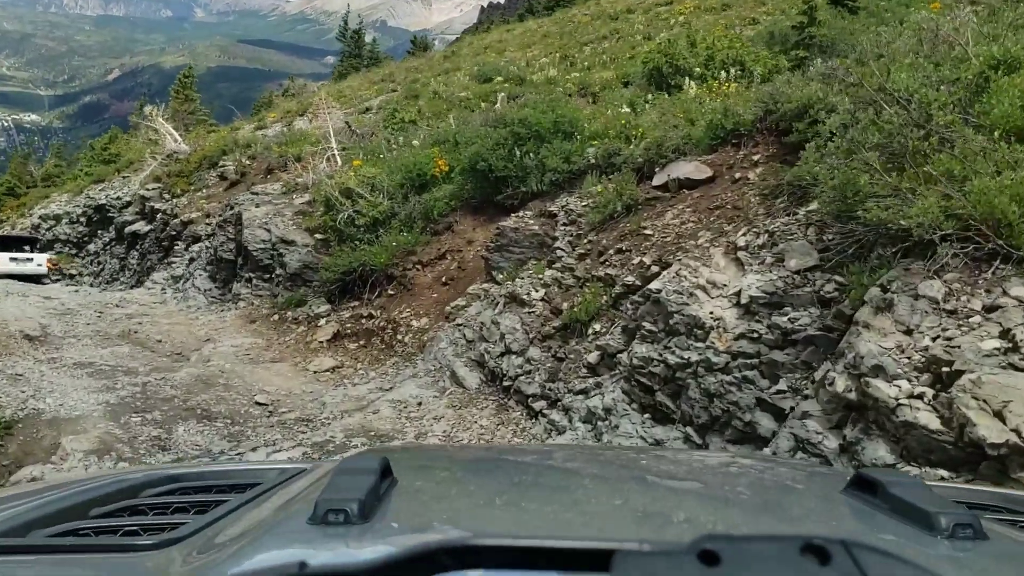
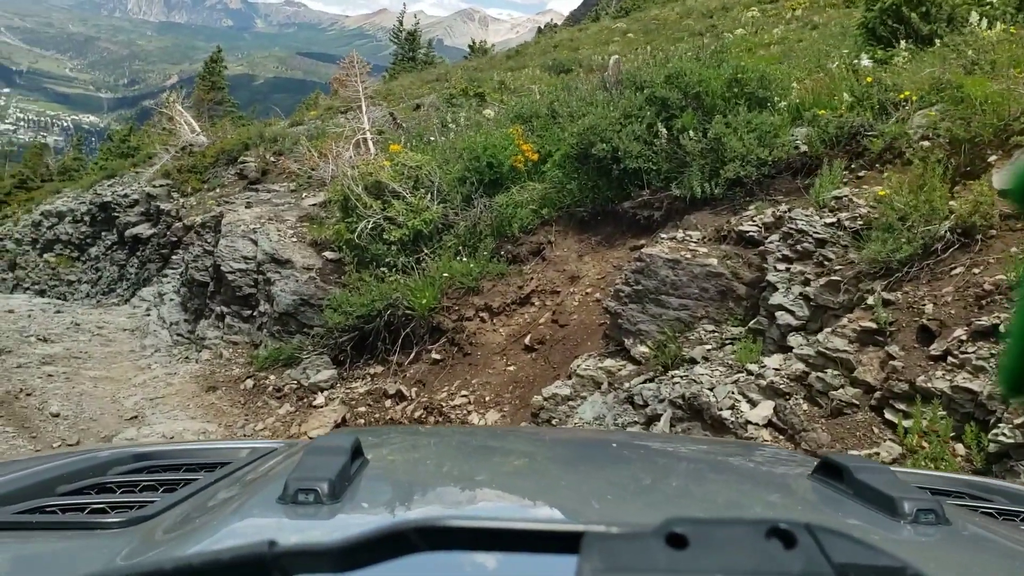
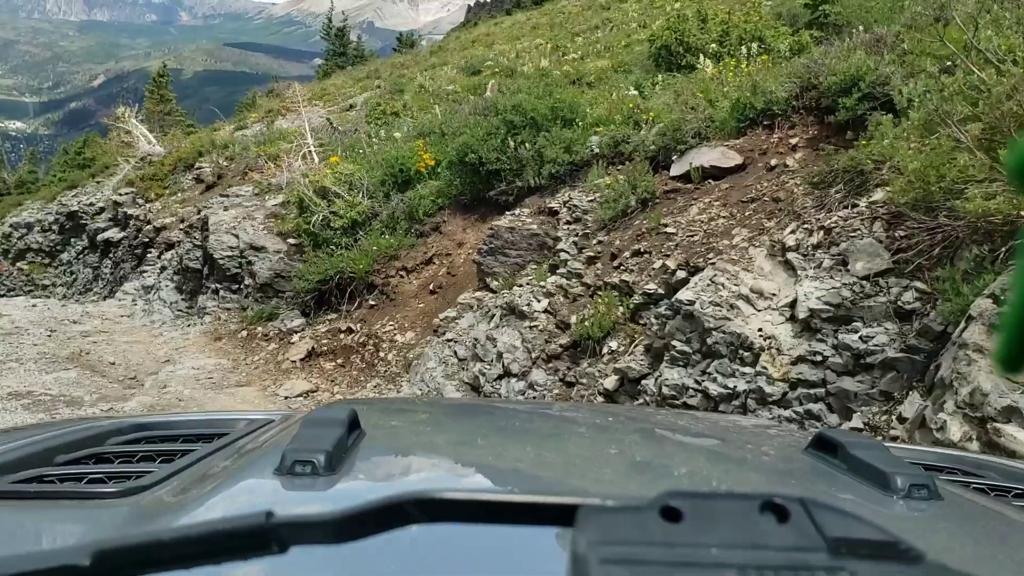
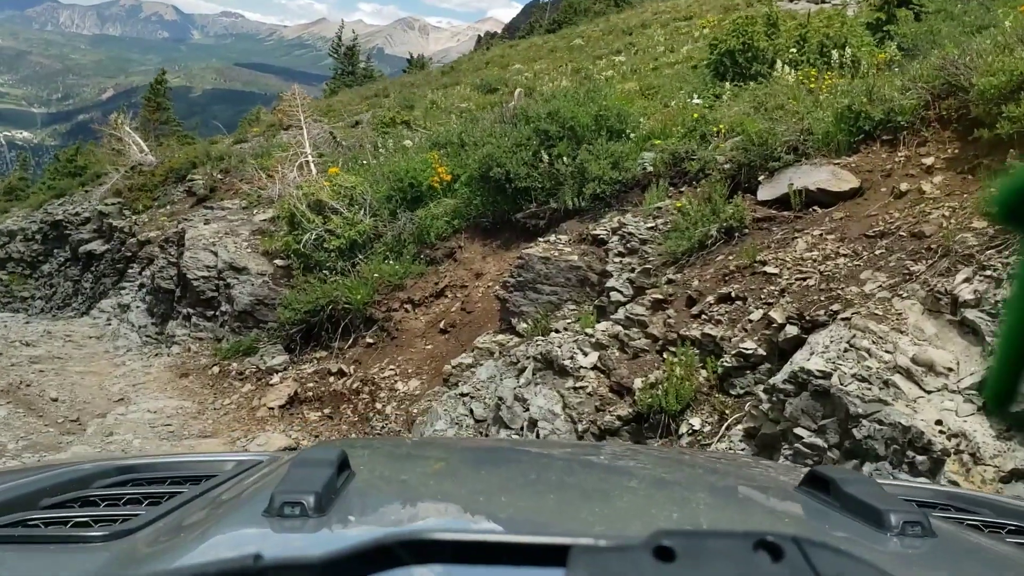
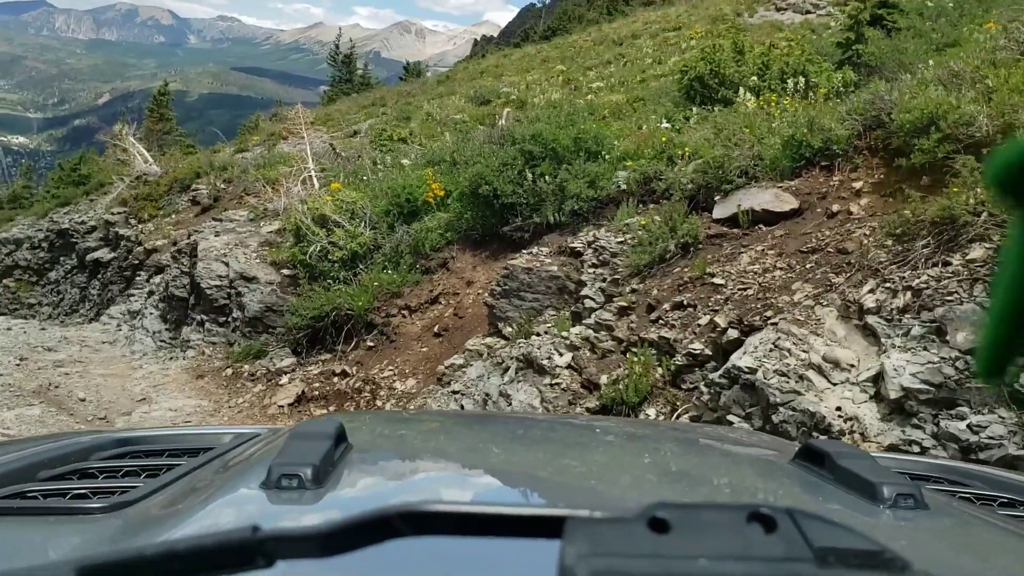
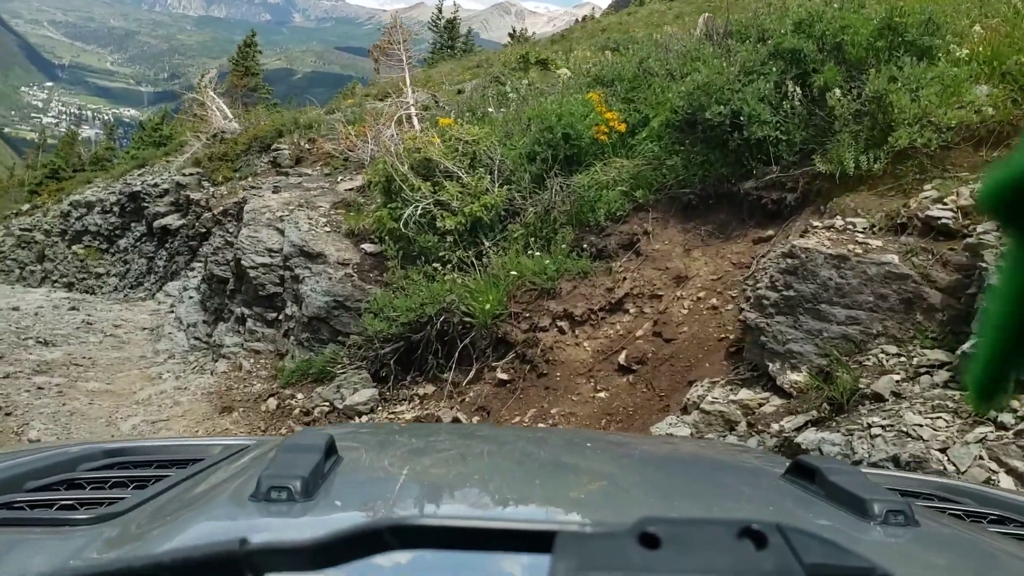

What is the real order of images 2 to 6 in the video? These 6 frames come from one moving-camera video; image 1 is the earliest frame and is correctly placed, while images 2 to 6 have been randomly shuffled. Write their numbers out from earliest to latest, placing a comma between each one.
3, 5, 4, 2, 6
